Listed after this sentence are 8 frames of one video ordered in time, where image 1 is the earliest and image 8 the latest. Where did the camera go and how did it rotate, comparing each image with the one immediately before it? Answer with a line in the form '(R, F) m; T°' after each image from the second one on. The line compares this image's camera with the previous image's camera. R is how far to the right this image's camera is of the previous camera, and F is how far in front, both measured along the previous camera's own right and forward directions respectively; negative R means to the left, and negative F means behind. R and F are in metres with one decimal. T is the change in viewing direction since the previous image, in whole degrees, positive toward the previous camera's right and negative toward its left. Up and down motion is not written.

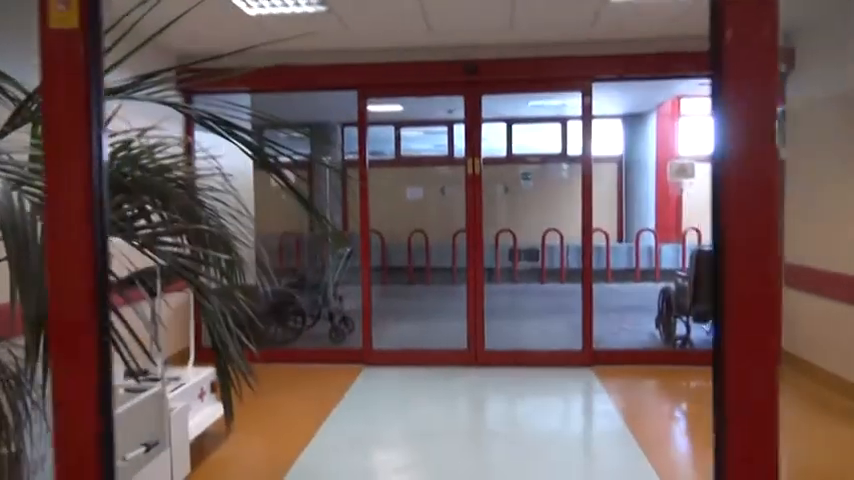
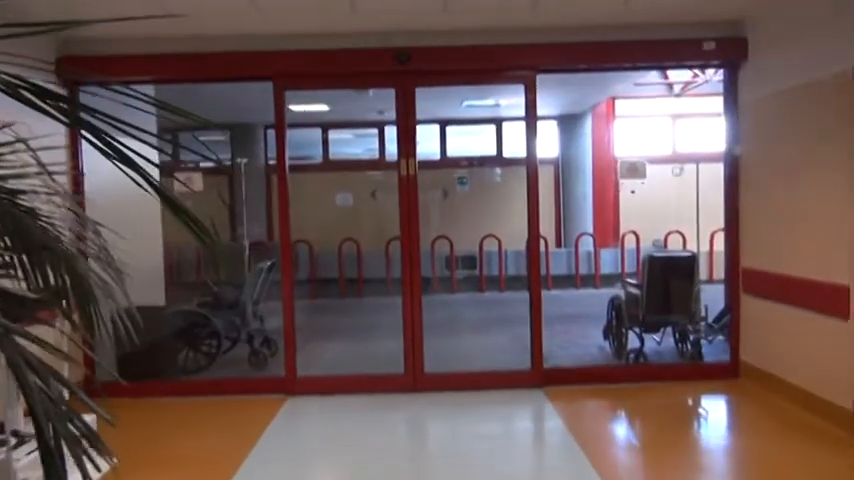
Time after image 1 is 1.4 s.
(0.0, +0.6) m; +6°
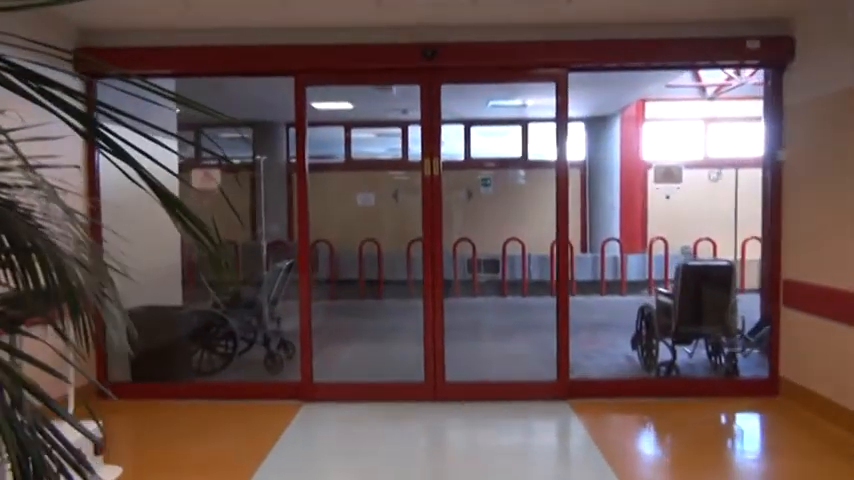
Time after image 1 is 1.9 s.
(0.0, +0.2) m; -2°
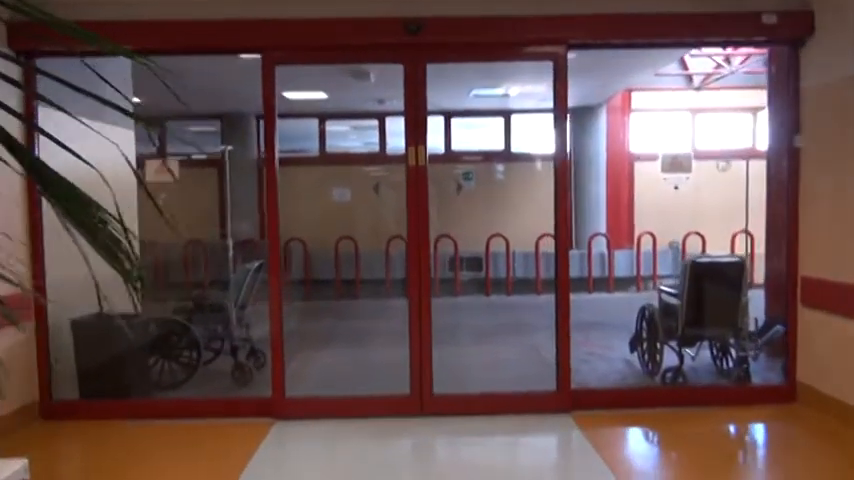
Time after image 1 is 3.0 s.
(-0.1, +0.4) m; +2°
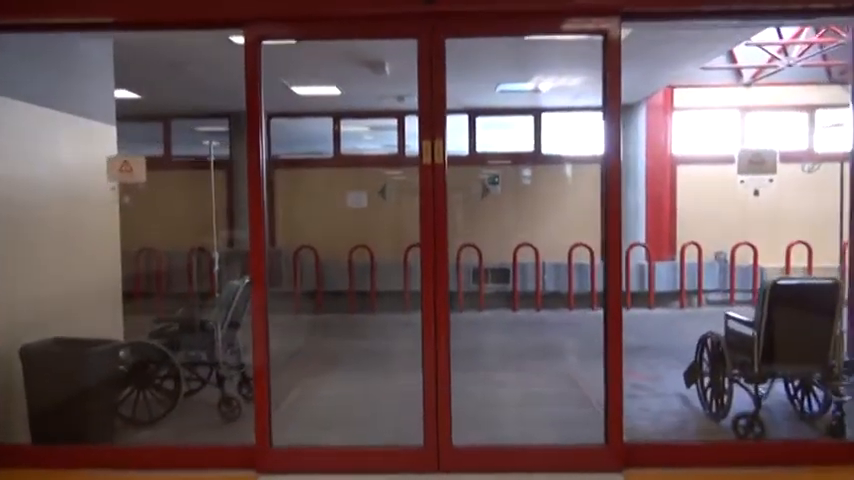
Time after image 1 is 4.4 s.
(0.0, +0.7) m; -2°
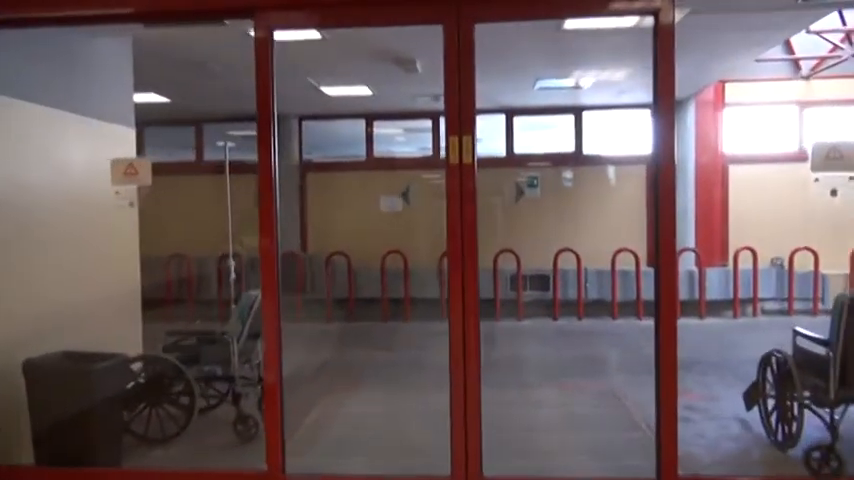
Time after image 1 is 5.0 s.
(+0.1, +0.3) m; -3°
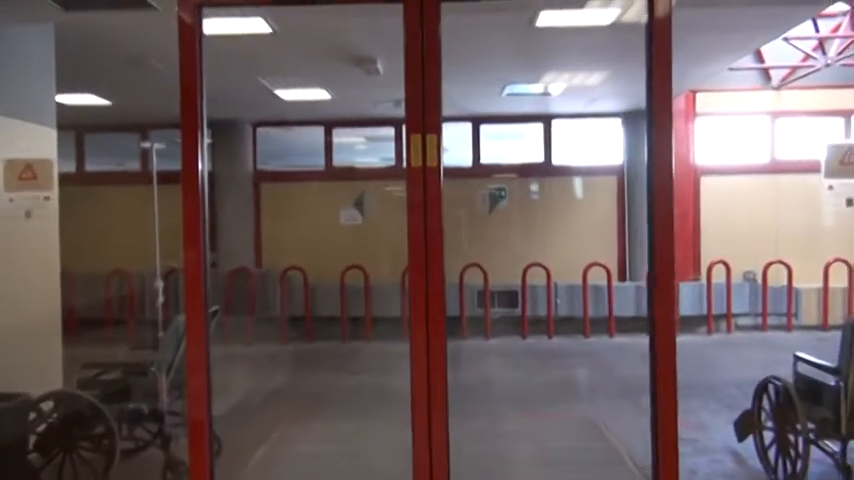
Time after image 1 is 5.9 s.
(0.0, +0.4) m; +3°
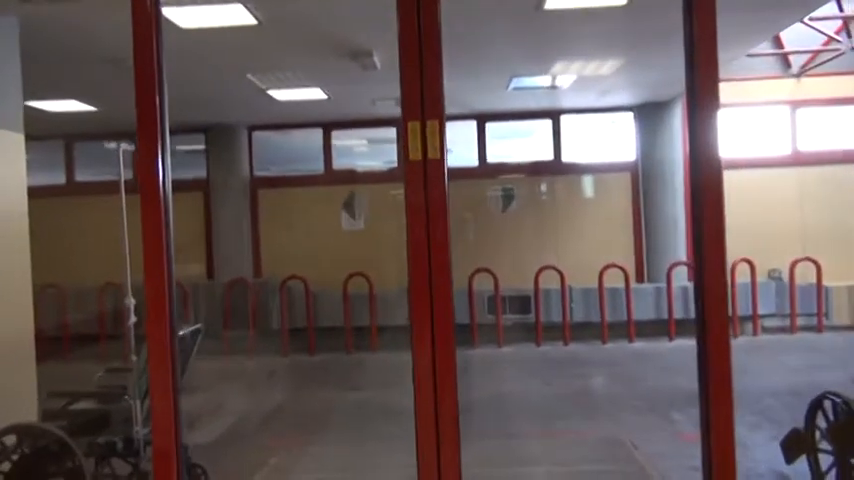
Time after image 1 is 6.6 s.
(0.0, +0.4) m; -1°
